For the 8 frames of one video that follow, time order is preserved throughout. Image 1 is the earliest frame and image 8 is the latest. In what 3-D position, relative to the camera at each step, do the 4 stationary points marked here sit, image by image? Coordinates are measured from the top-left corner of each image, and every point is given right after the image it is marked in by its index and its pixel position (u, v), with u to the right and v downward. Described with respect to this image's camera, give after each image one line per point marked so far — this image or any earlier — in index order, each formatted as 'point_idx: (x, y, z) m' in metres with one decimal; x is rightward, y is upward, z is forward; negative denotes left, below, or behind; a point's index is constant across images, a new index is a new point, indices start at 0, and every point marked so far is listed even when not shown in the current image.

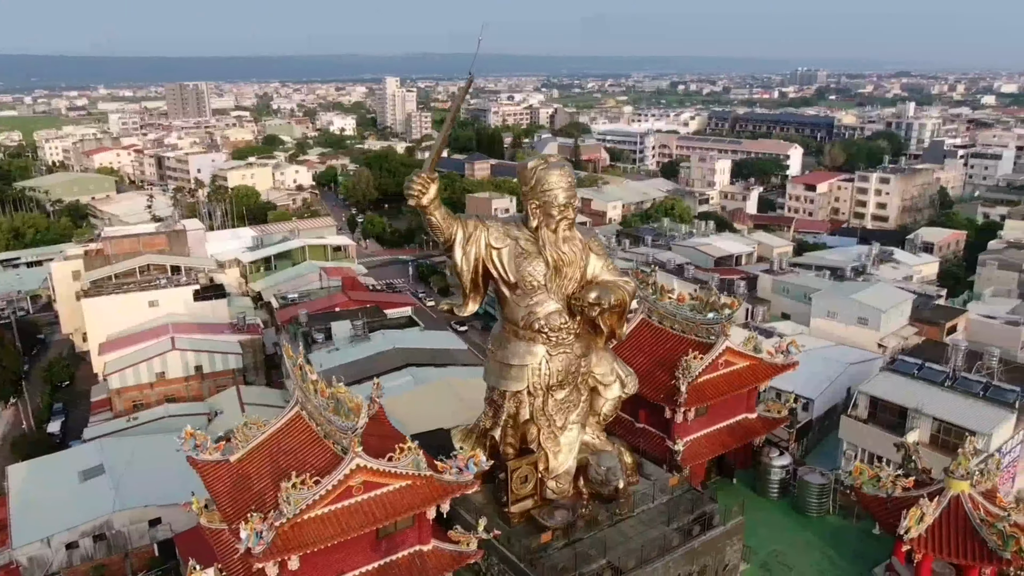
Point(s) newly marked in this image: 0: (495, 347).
0: (-0.2, -0.8, +10.6) m
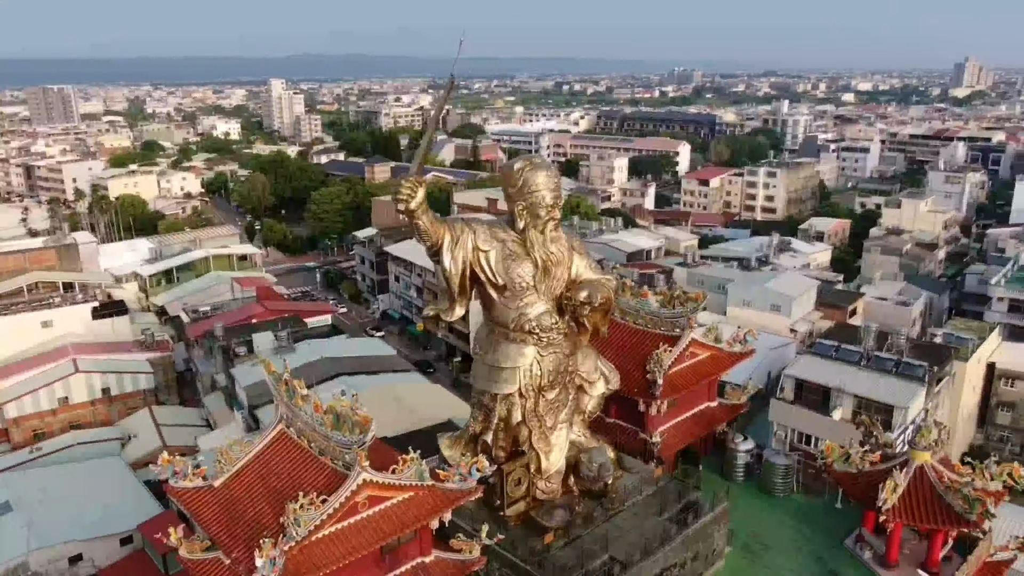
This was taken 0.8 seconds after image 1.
0: (-0.4, -0.8, +10.5) m
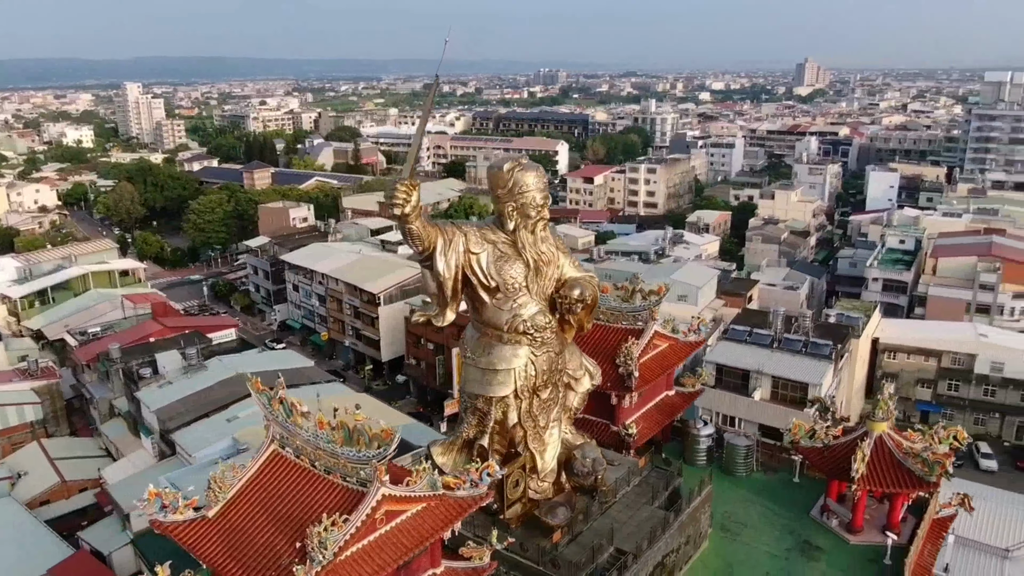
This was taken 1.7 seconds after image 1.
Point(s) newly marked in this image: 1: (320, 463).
0: (-0.5, -0.9, +10.3) m
1: (-2.2, -2.0, +8.8) m
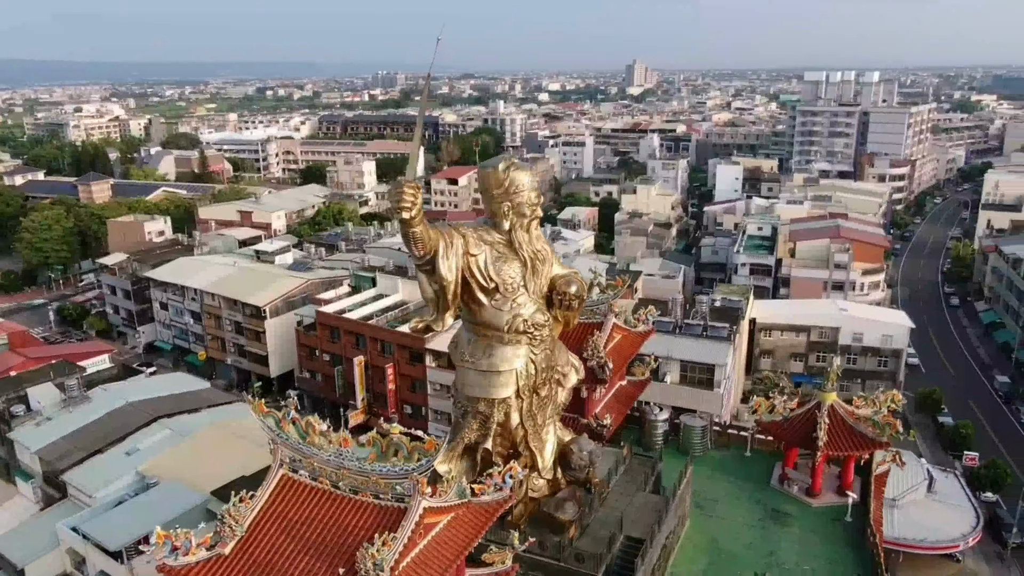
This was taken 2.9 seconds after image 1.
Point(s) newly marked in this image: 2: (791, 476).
0: (-0.5, -0.9, +10.2) m
1: (-1.8, -2.1, +8.4) m
2: (+4.7, -3.1, +13.1) m
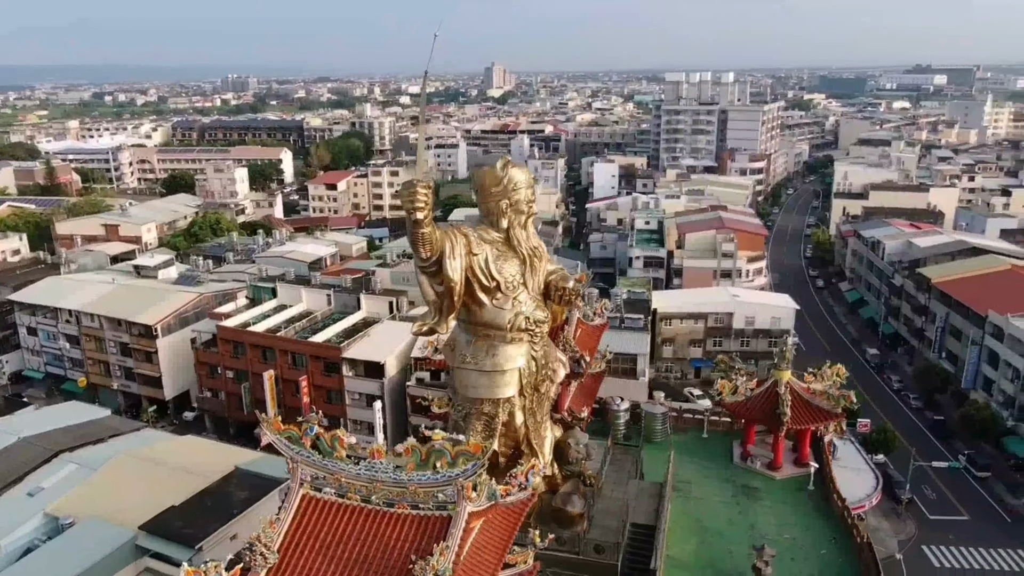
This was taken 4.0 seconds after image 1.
0: (-0.5, -0.9, +10.0) m
1: (-1.4, -2.1, +8.0) m
2: (+4.2, -2.9, +13.8) m
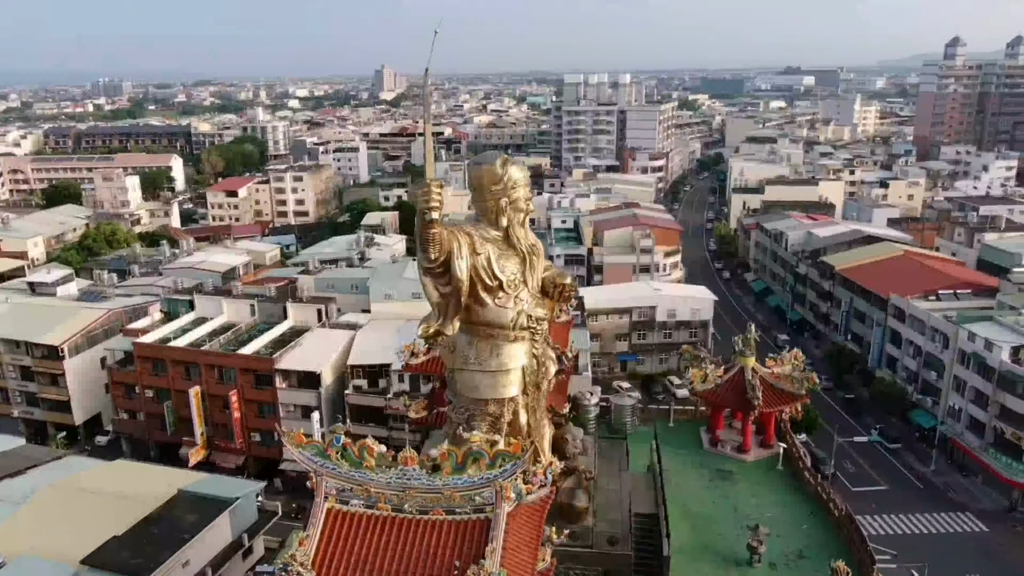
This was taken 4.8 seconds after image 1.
0: (-0.5, -0.9, +9.9) m
1: (-1.0, -2.2, +7.8) m
2: (+3.8, -2.7, +14.3) m
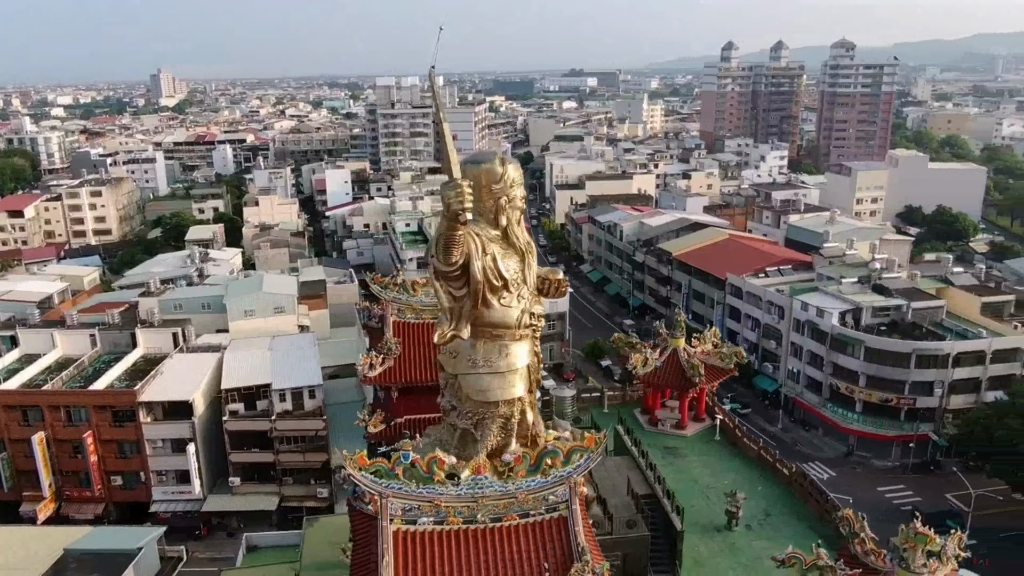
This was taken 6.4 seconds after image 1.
0: (-0.4, -0.9, +9.8) m
1: (-0.3, -2.2, +7.6) m
2: (+2.8, -2.5, +15.0) m
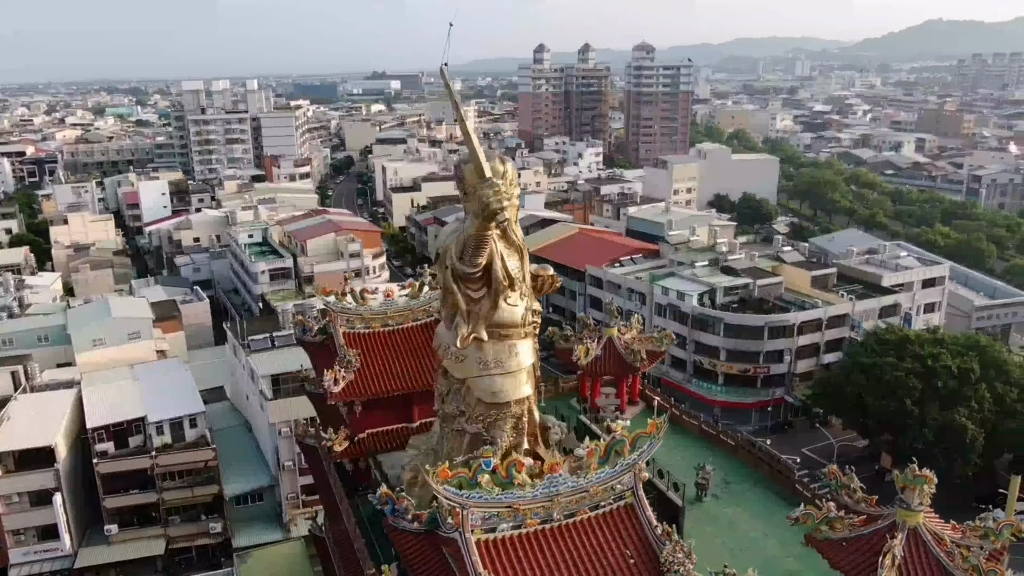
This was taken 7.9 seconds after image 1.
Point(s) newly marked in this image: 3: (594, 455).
0: (-0.2, -0.9, +9.6) m
1: (+0.4, -2.2, +7.6) m
2: (+1.7, -2.3, +15.5) m
3: (+0.8, -1.7, +7.7) m
